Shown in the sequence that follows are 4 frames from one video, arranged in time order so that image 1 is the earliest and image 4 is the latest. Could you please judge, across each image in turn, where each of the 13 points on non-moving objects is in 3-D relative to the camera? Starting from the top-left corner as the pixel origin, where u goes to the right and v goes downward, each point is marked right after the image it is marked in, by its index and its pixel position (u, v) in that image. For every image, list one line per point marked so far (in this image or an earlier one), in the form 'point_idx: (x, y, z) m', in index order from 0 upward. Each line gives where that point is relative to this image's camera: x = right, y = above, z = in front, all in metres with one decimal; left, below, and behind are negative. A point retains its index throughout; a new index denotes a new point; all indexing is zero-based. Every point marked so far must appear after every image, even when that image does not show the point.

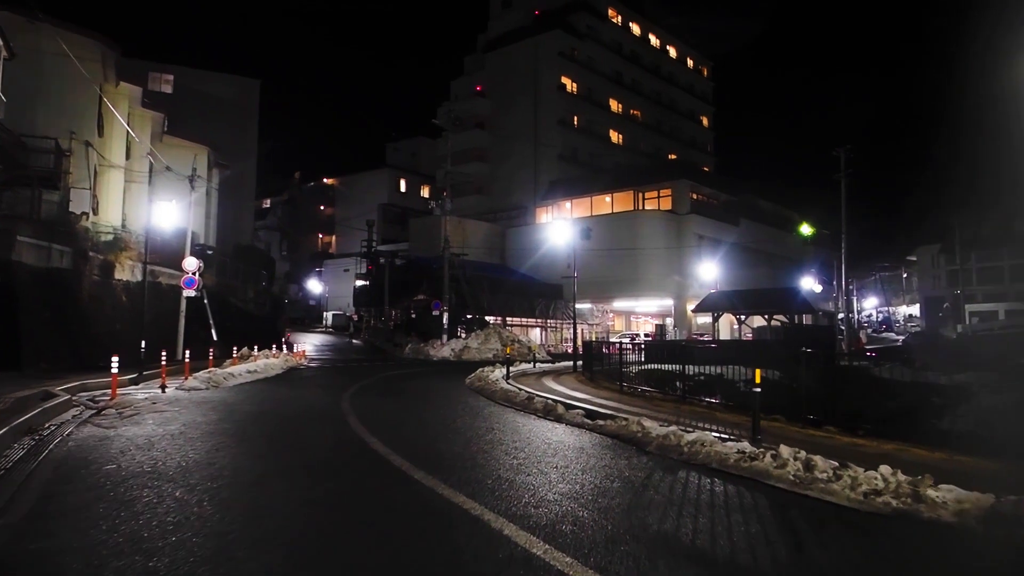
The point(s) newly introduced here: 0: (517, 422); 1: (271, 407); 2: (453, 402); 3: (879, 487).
0: (+0.1, -2.2, +11.0) m
1: (-4.6, -2.2, +12.9) m
2: (-1.3, -2.4, +14.6) m
3: (+3.3, -1.8, +6.0) m
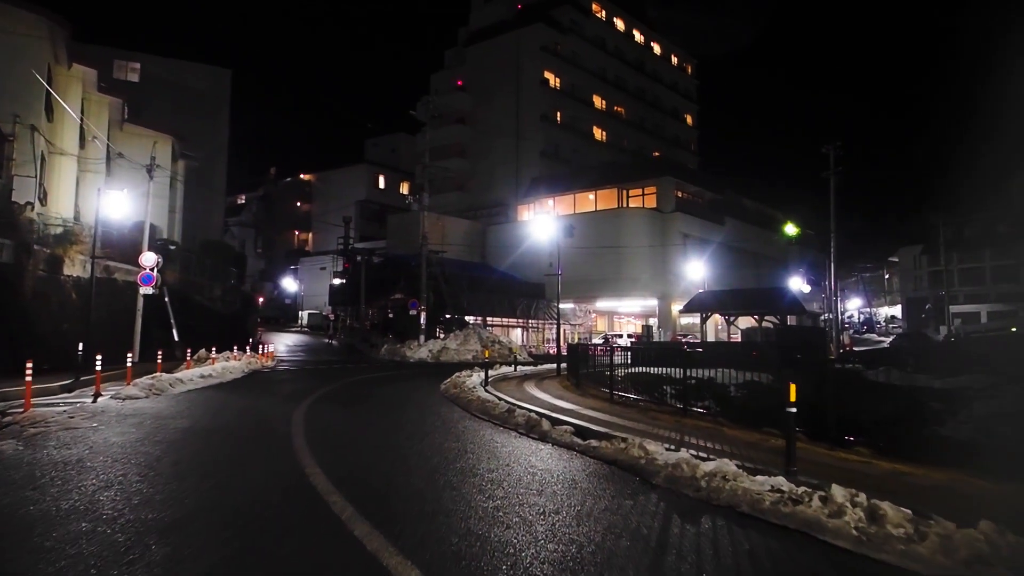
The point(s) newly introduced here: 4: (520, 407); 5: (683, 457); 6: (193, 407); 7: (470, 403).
0: (-0.2, -2.1, +9.4) m
1: (-5.0, -2.2, +11.1) m
2: (-1.7, -2.3, +13.0) m
3: (+3.1, -1.7, +4.5) m
4: (+0.1, -2.2, +12.4) m
5: (+1.8, -1.8, +7.3) m
6: (-6.0, -2.2, +12.8) m
7: (-0.8, -2.3, +13.3) m
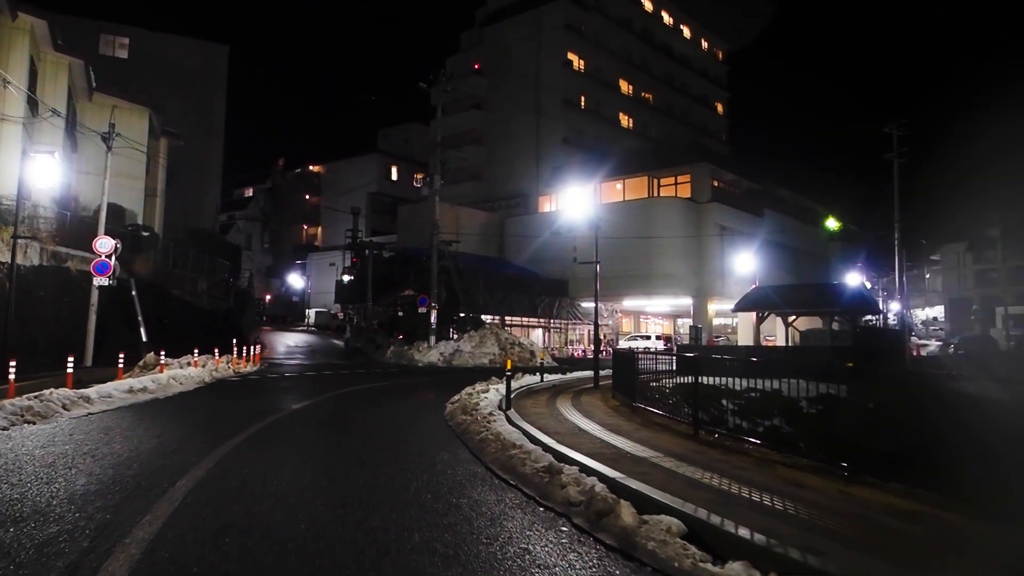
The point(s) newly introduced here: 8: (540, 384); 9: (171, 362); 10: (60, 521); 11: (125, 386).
0: (+0.1, -1.8, +4.6) m
1: (-4.5, -1.9, +6.5) m
2: (-1.2, -2.1, +8.2) m
3: (+3.3, -1.5, -0.4) m
4: (+0.6, -1.9, +7.6) m
5: (+2.2, -1.6, +2.5) m
6: (-5.5, -2.0, +8.1) m
7: (-0.3, -2.0, +8.6) m
8: (+0.8, -2.7, +19.2) m
9: (-9.5, -2.1, +19.0) m
10: (-3.5, -1.8, +5.4) m
11: (-8.2, -2.1, +14.6) m
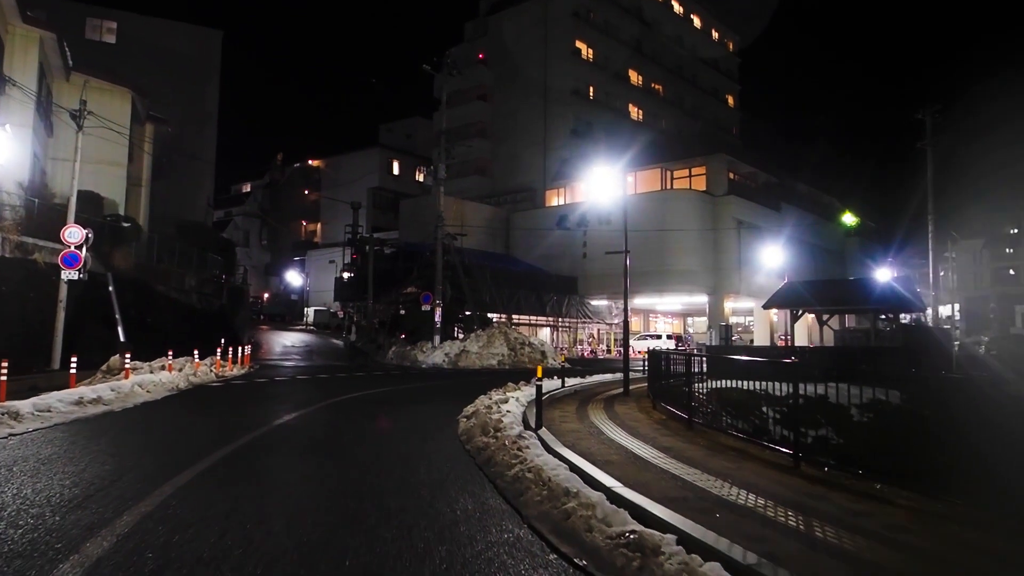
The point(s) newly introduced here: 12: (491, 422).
0: (+0.6, -1.7, +2.2) m
1: (-4.1, -1.7, +4.1) m
2: (-0.8, -1.9, +5.8) m
3: (+3.8, -1.3, -2.8) m
4: (+1.0, -1.8, +5.2) m
5: (+2.6, -1.4, +0.1) m
6: (-5.1, -1.8, +5.8) m
7: (+0.1, -1.8, +6.2) m
8: (+1.3, -2.6, +16.8) m
9: (-9.0, -1.9, +16.6) m
10: (-3.0, -1.6, +3.0) m
11: (-7.8, -1.9, +12.2) m
12: (-0.2, -1.9, +9.8) m
